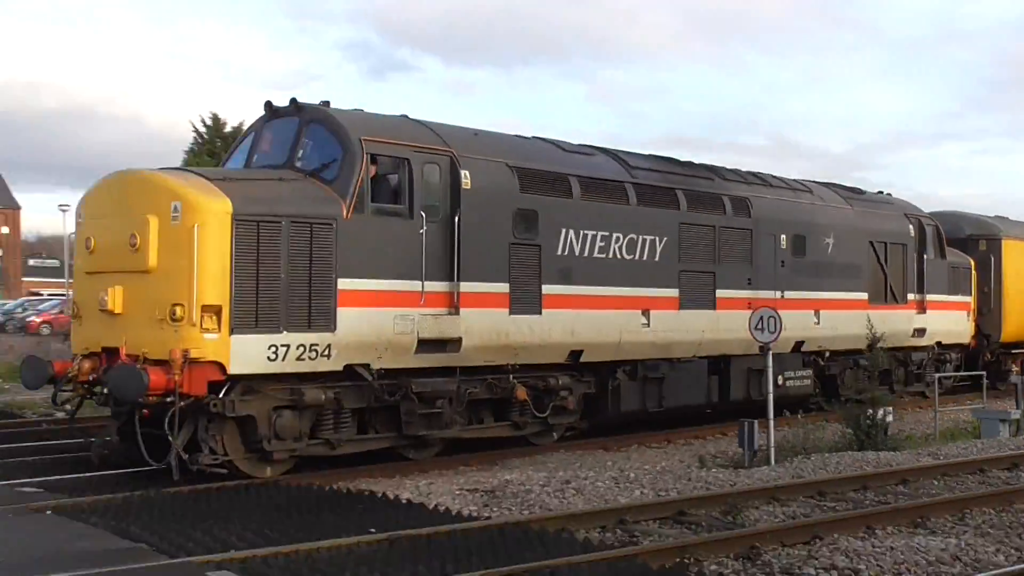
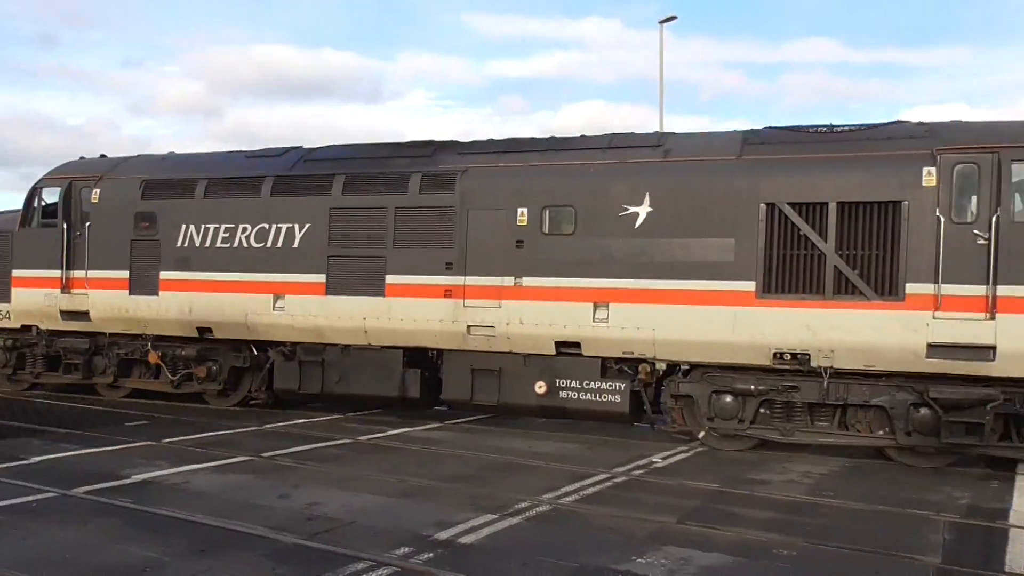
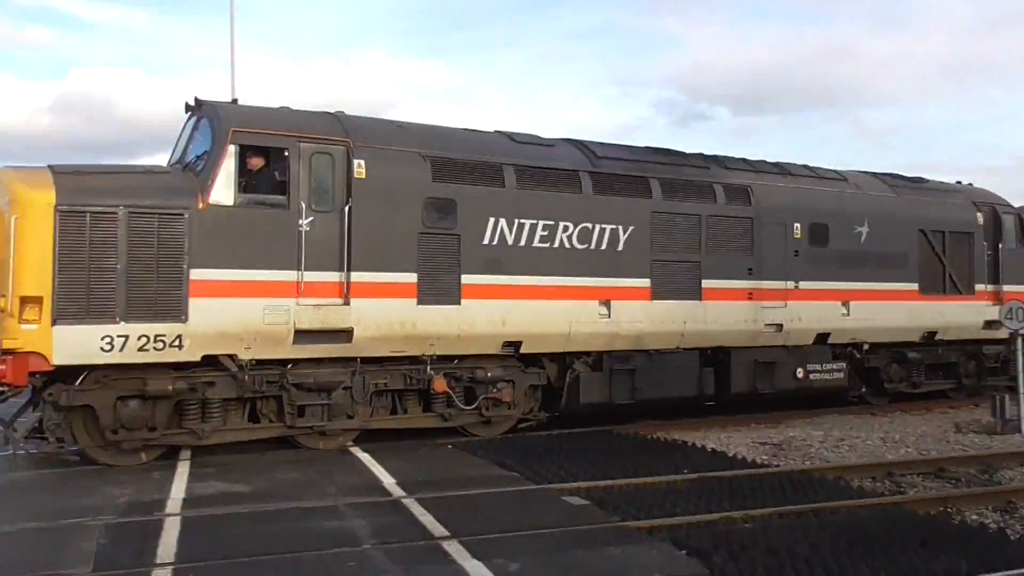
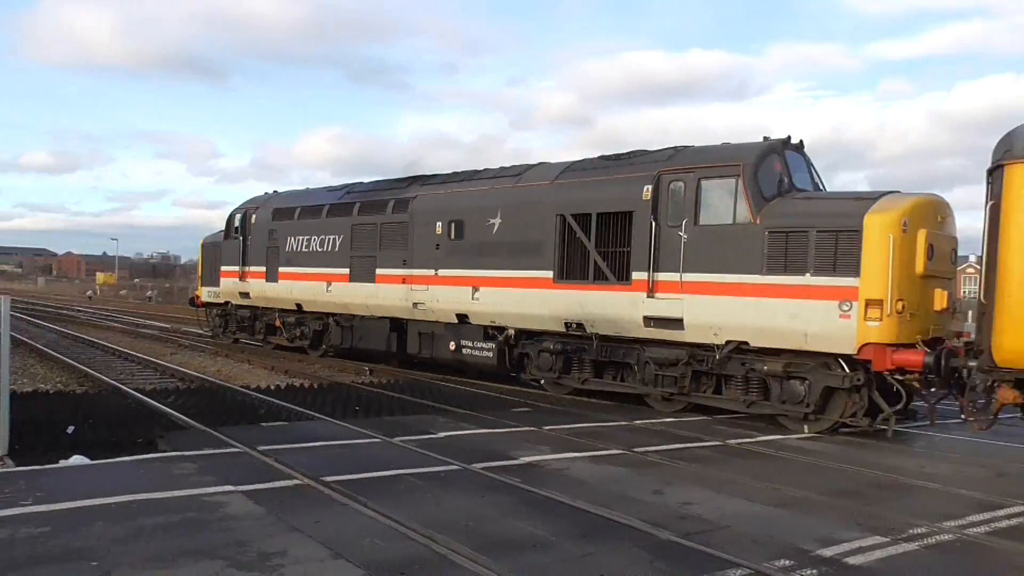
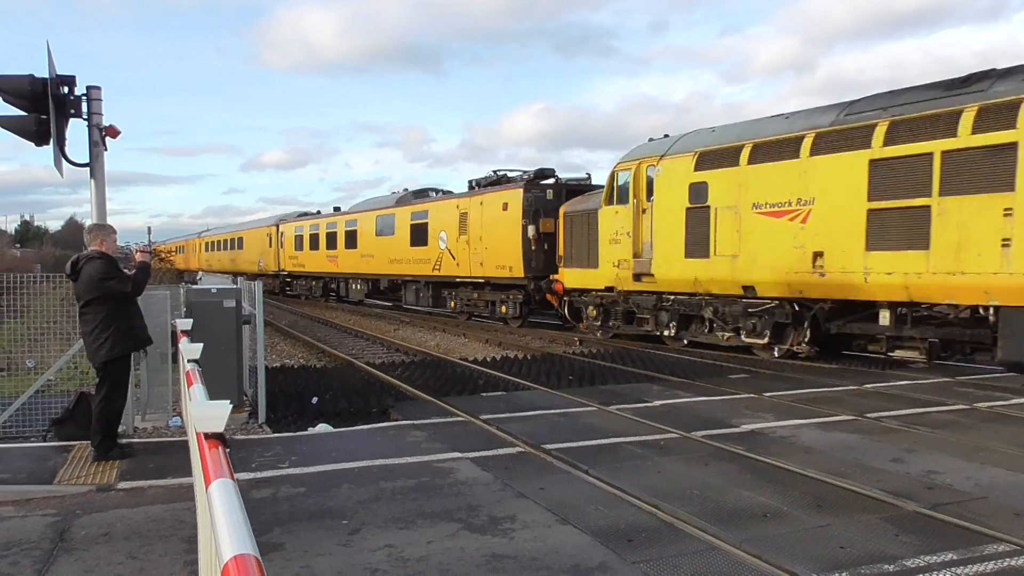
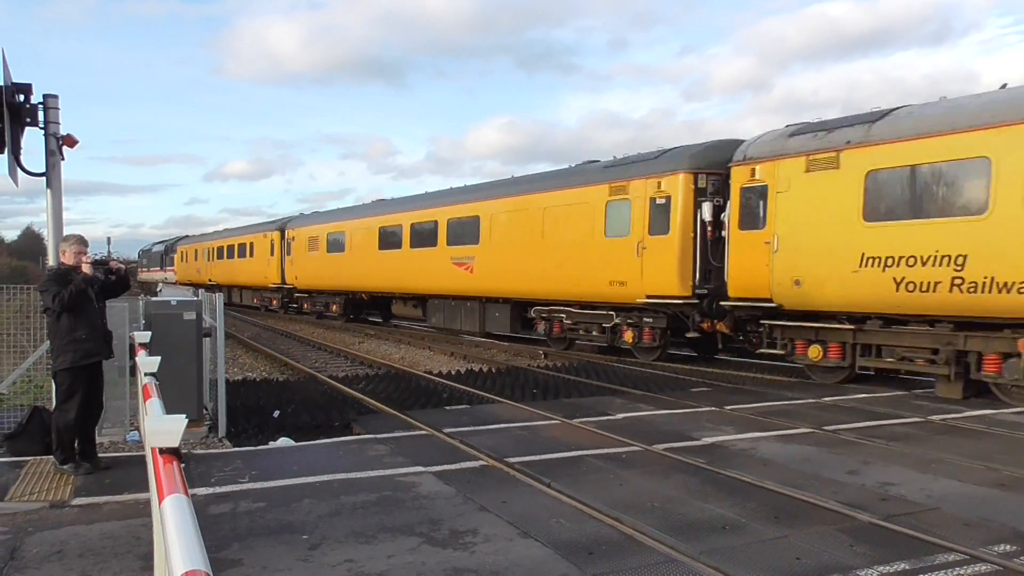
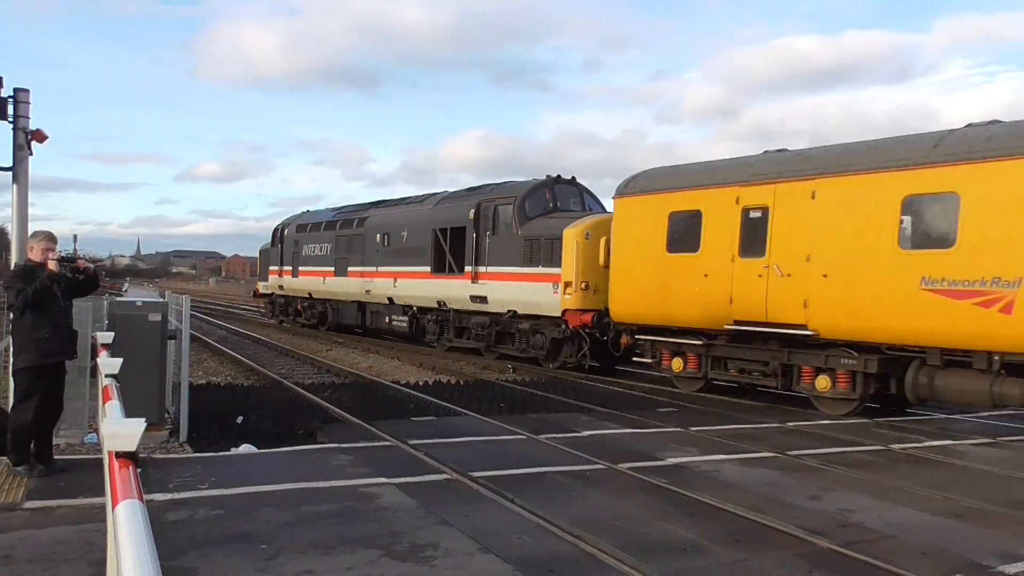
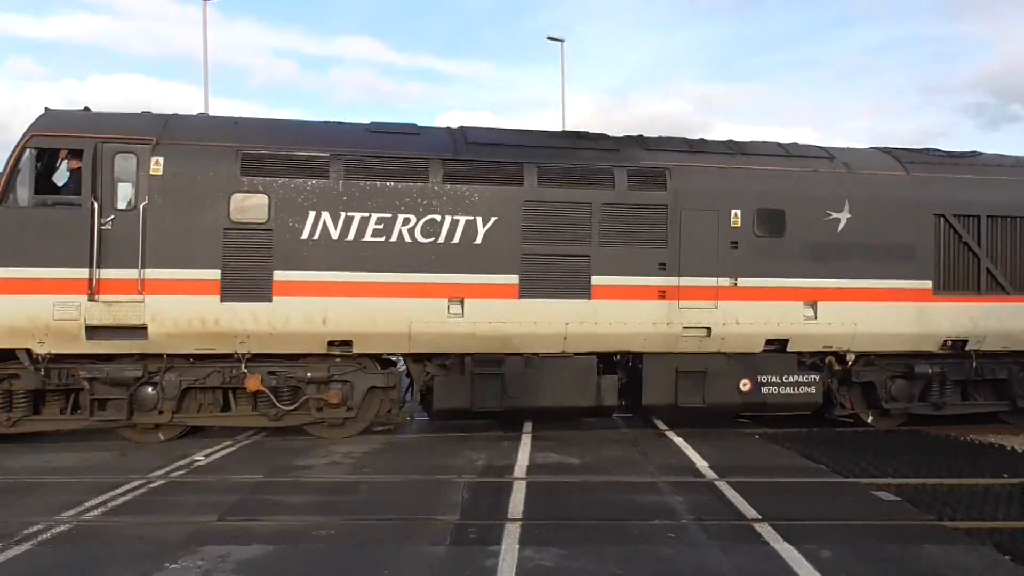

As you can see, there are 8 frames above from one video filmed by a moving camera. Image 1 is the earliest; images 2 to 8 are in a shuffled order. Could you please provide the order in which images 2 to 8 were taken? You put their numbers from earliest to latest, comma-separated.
3, 8, 2, 4, 7, 6, 5
